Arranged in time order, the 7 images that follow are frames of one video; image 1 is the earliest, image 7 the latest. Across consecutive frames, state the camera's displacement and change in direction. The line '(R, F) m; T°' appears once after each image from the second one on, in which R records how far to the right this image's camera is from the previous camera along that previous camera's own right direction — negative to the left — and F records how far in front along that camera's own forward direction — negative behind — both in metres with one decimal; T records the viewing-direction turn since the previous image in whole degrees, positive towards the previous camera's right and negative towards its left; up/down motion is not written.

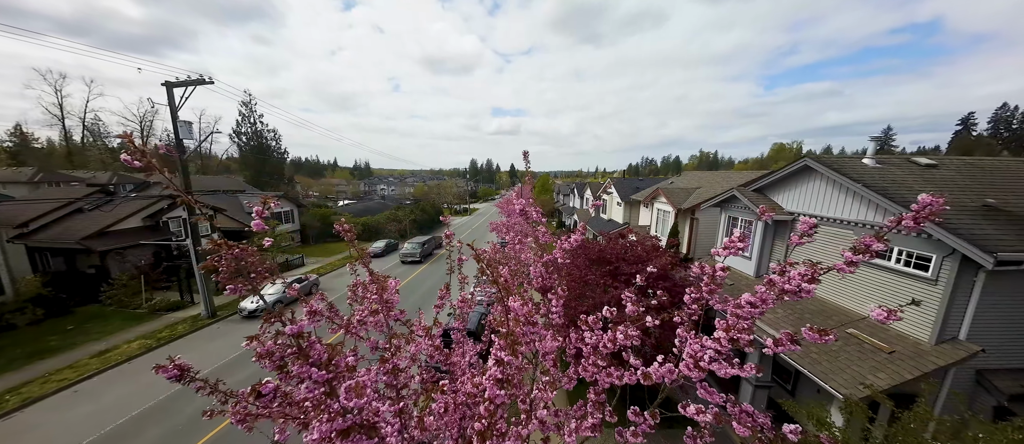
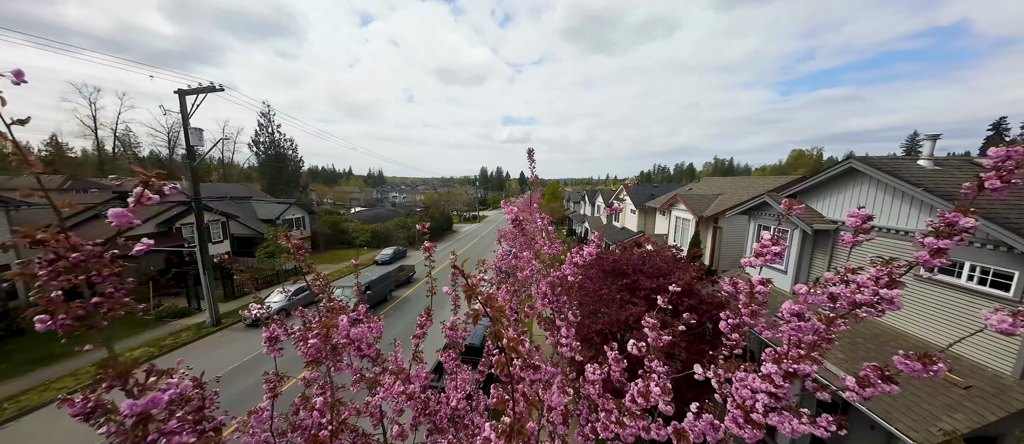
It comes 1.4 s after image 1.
(0.0, +0.7) m; -1°
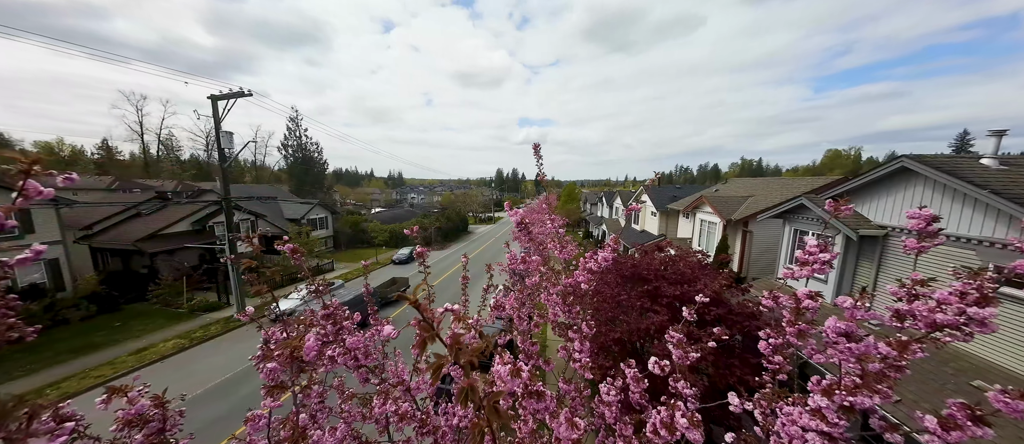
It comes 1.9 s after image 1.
(+0.1, +0.3) m; -3°
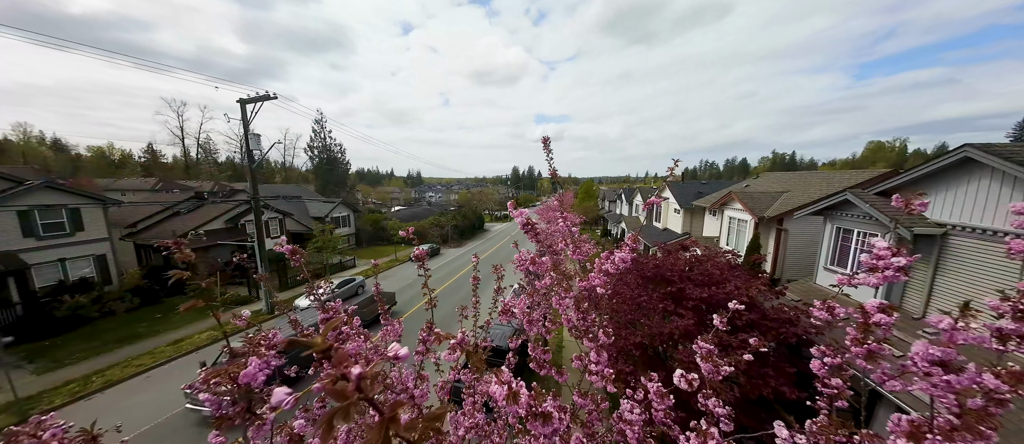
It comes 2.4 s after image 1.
(+0.1, +0.3) m; -3°
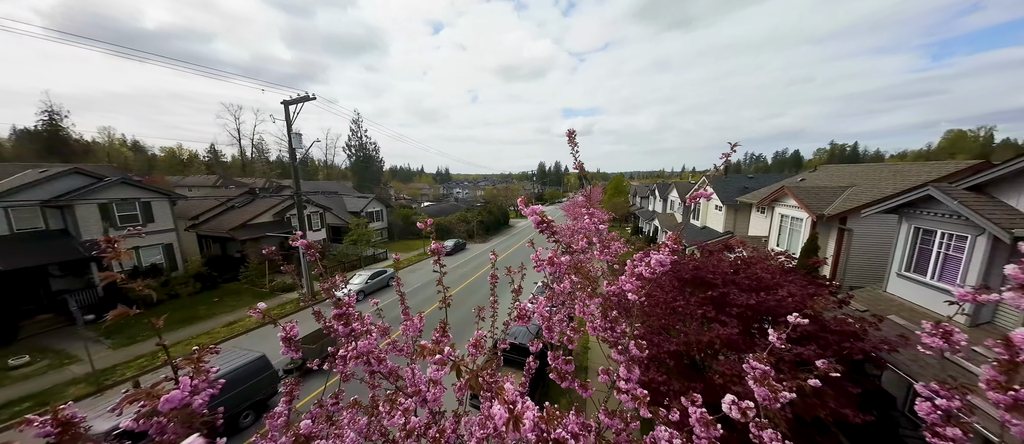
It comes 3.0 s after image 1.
(+0.1, +0.3) m; -5°
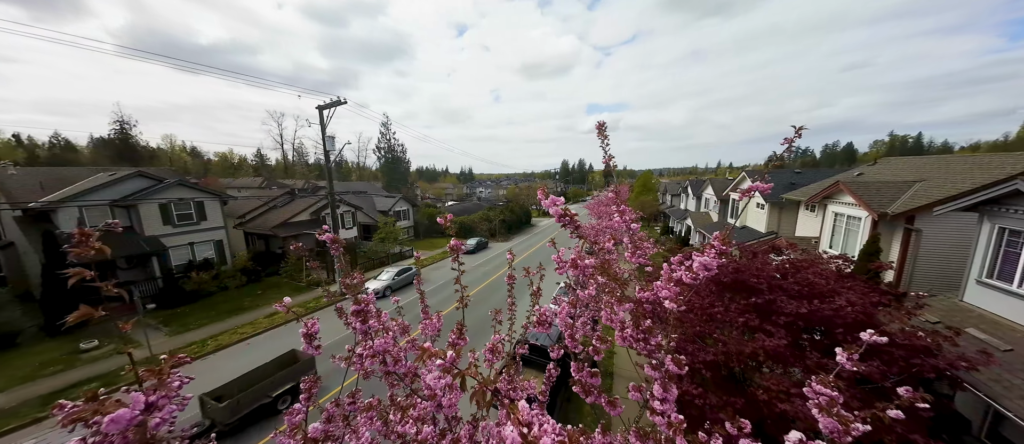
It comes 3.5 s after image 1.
(0.0, +0.2) m; -4°
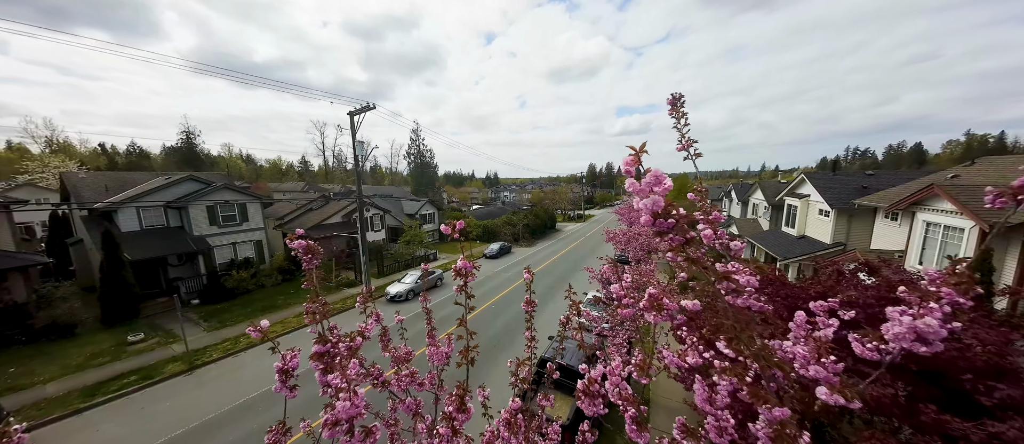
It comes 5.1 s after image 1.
(0.0, +0.6) m; -4°
